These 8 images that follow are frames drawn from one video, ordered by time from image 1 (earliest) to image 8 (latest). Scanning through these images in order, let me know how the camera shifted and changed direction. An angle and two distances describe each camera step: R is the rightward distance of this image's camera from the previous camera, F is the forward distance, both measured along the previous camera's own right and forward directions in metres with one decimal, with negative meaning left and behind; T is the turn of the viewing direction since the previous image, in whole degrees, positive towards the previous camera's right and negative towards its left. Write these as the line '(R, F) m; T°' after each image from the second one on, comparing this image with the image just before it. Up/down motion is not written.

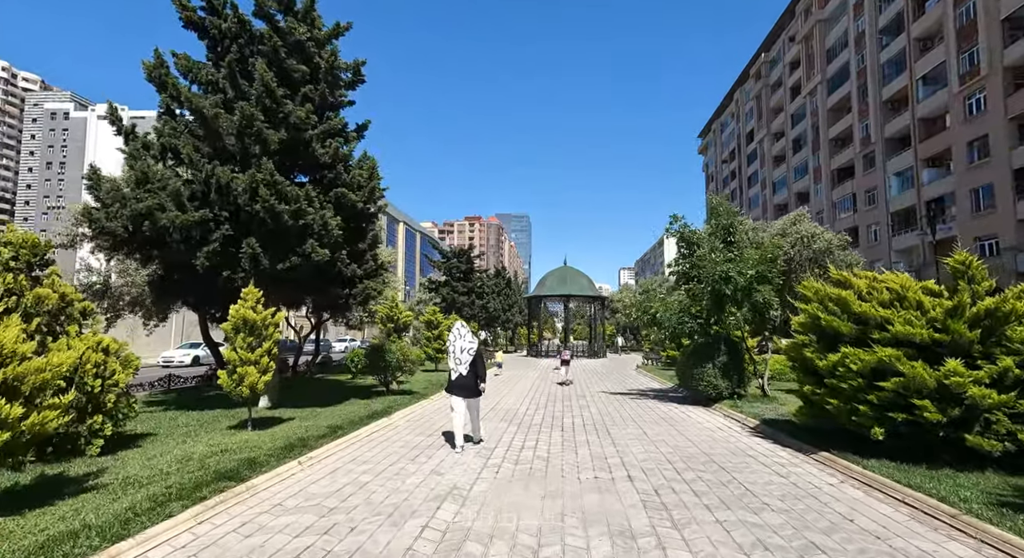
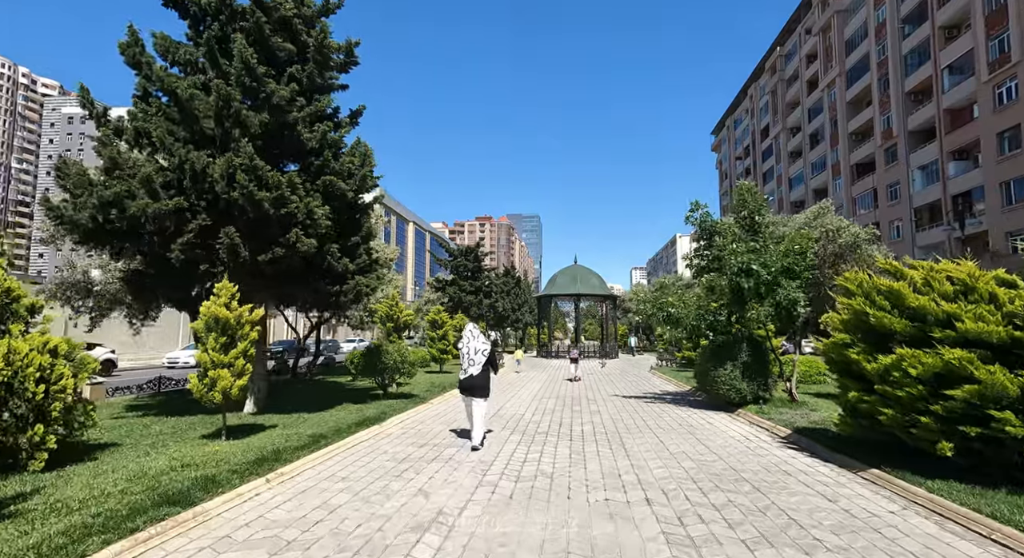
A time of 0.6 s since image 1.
(+0.1, +0.9) m; -1°
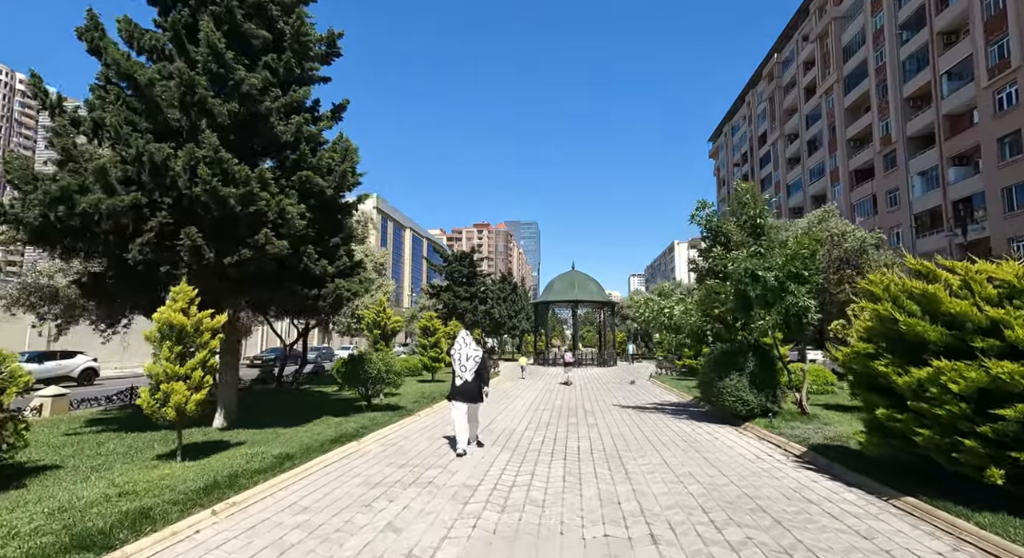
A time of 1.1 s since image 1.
(+0.1, +0.7) m; 0°
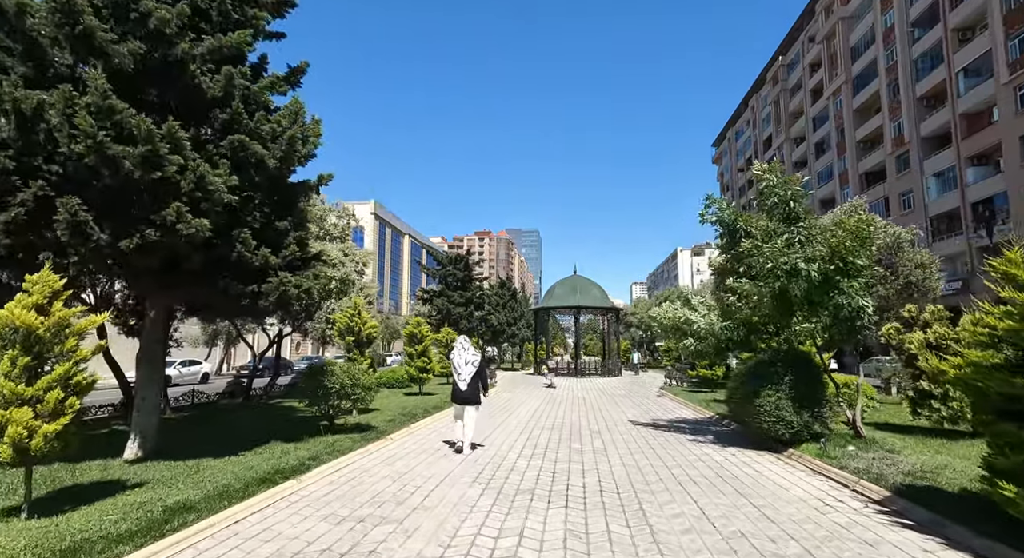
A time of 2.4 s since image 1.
(+0.2, +2.0) m; 0°
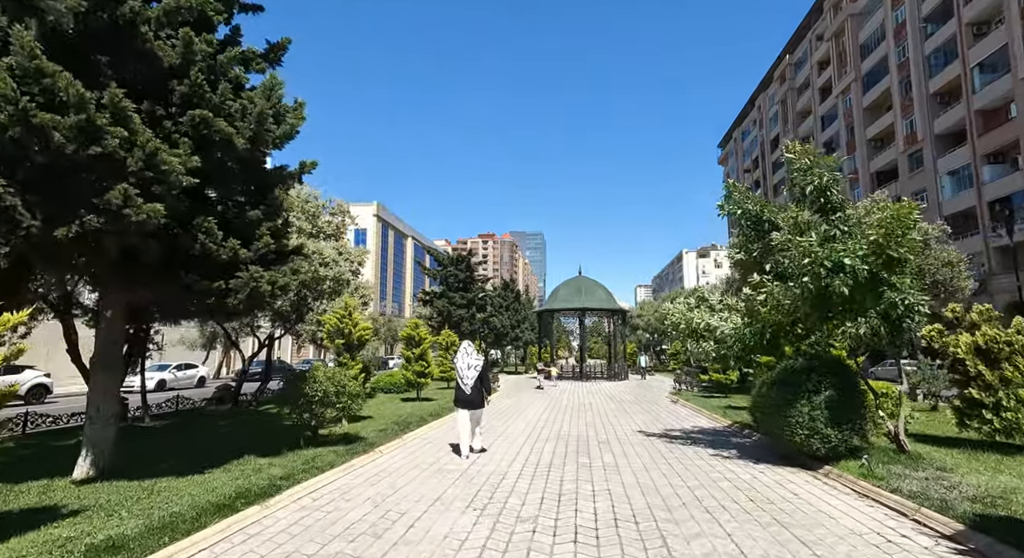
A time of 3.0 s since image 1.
(+0.1, +0.9) m; 0°
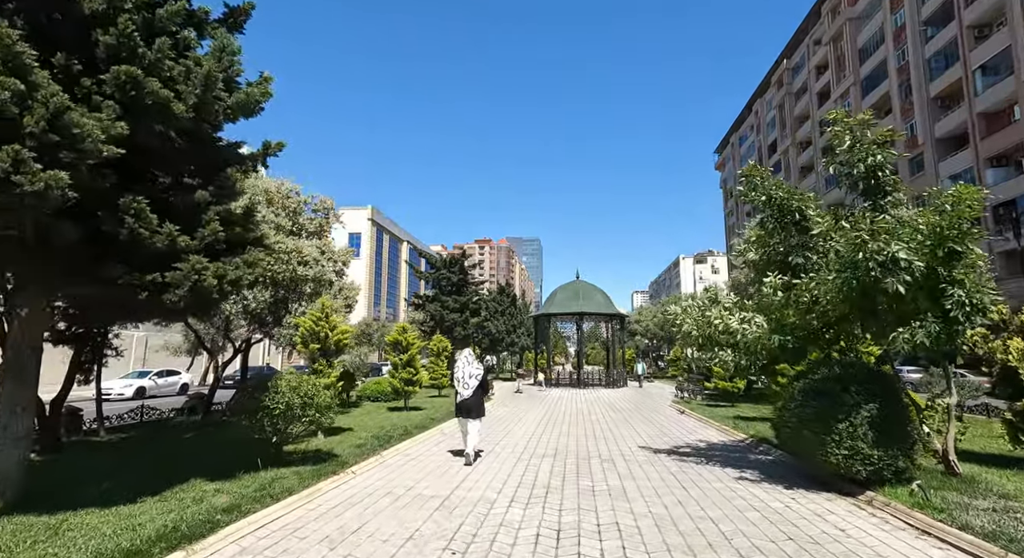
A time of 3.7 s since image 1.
(+0.1, +1.1) m; 0°
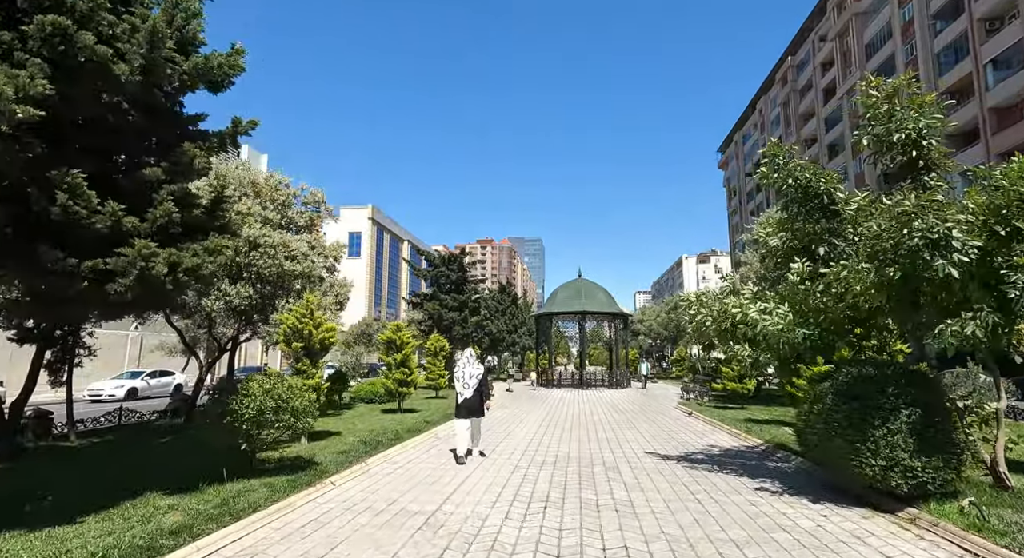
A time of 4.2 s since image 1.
(+0.1, +0.8) m; 0°
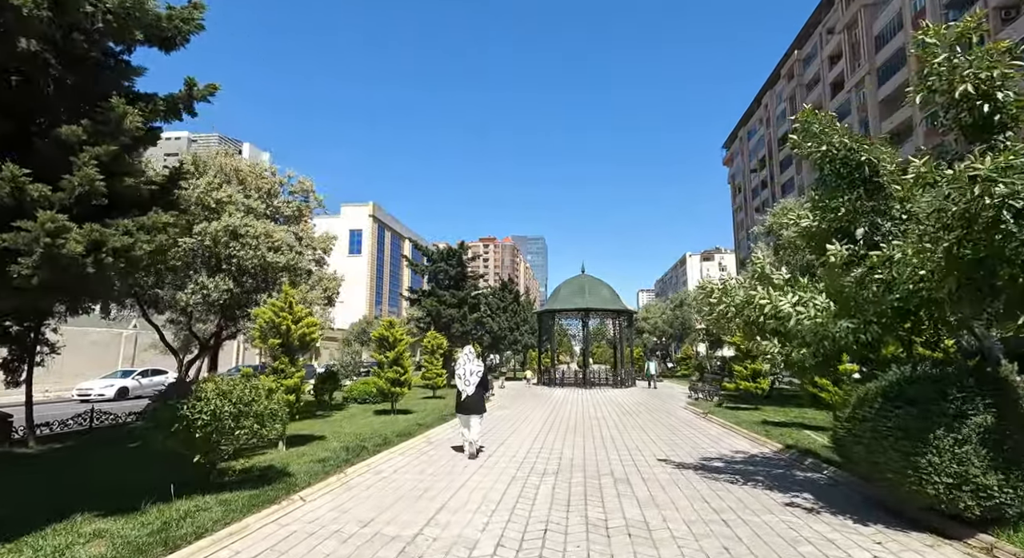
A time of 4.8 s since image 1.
(+0.1, +1.0) m; 0°
